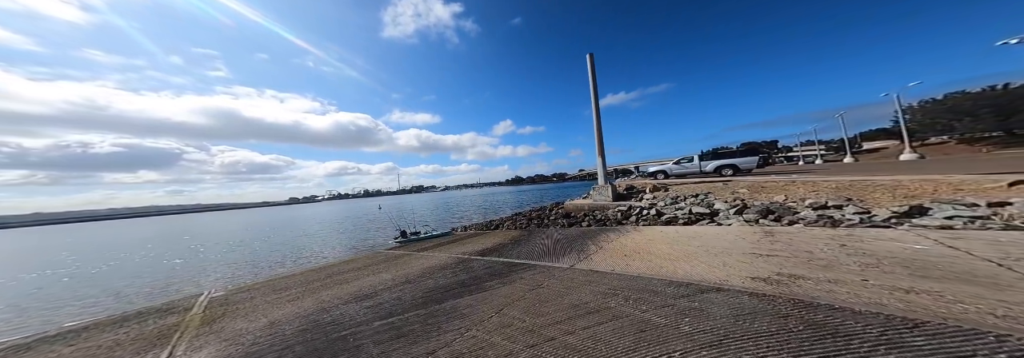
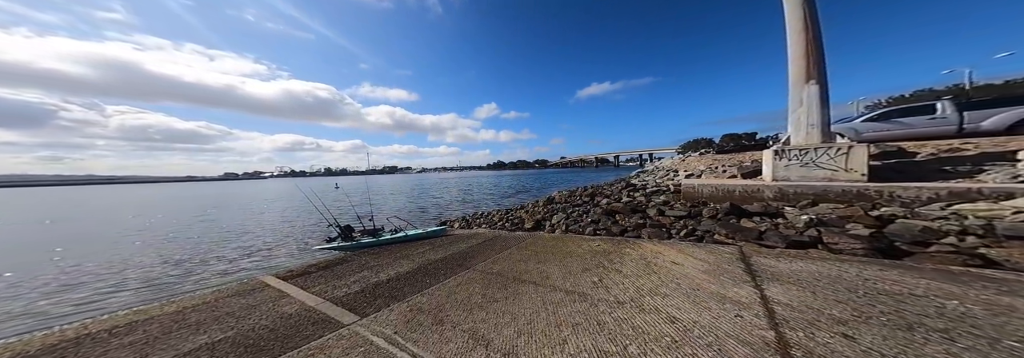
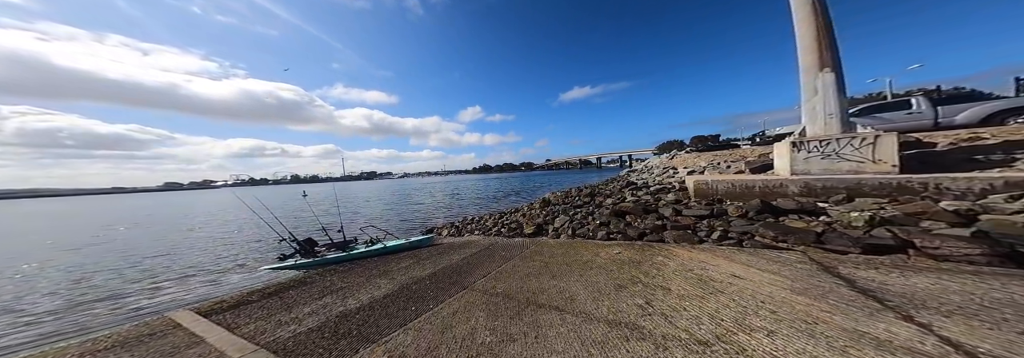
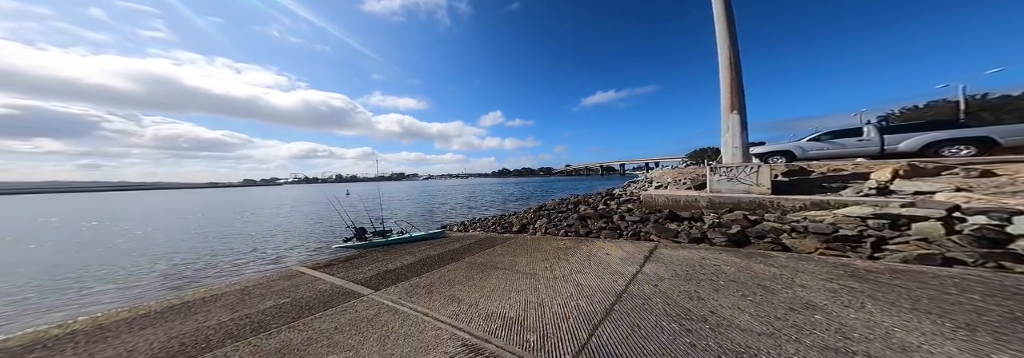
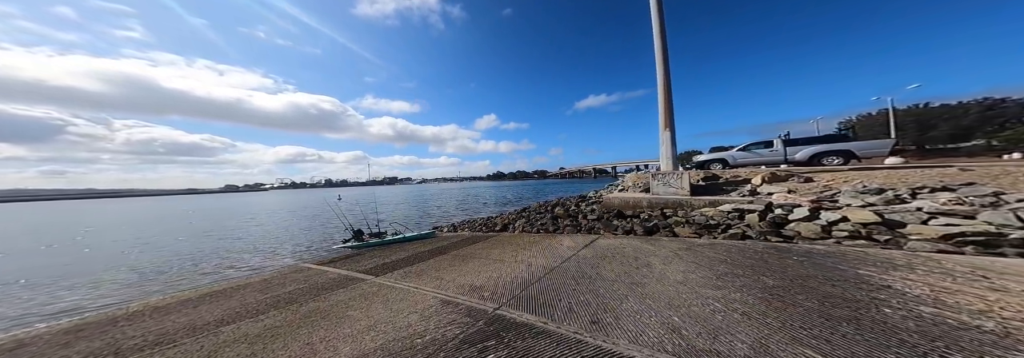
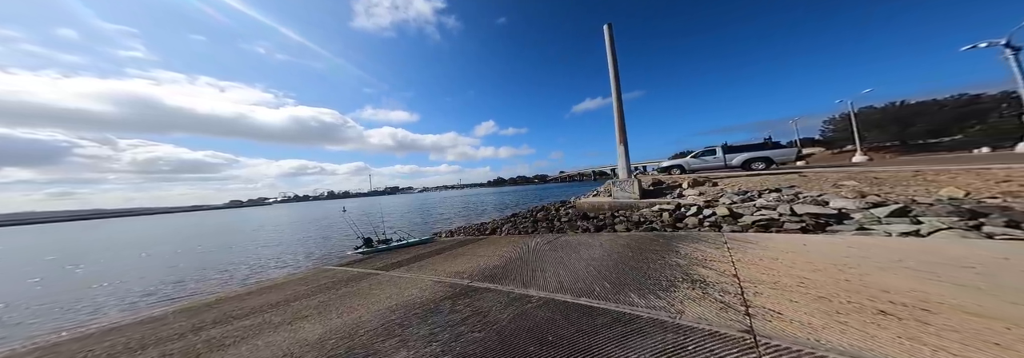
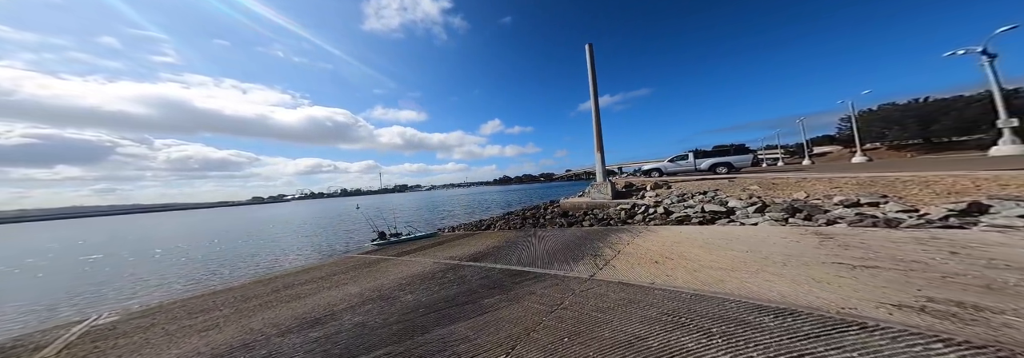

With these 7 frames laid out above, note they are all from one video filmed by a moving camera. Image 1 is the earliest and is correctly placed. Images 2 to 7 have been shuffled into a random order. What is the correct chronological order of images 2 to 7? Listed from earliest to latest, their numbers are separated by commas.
7, 6, 5, 4, 2, 3
